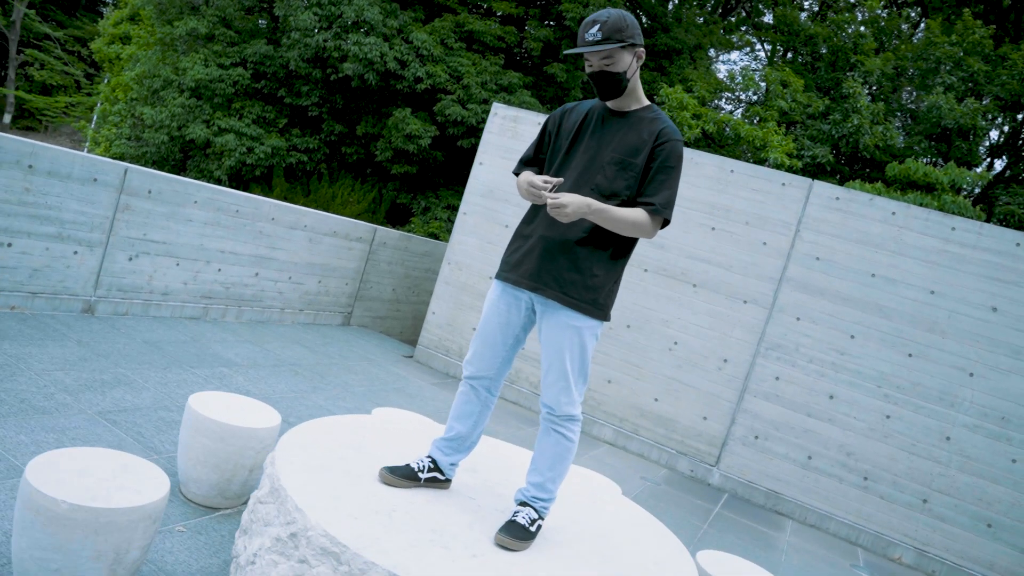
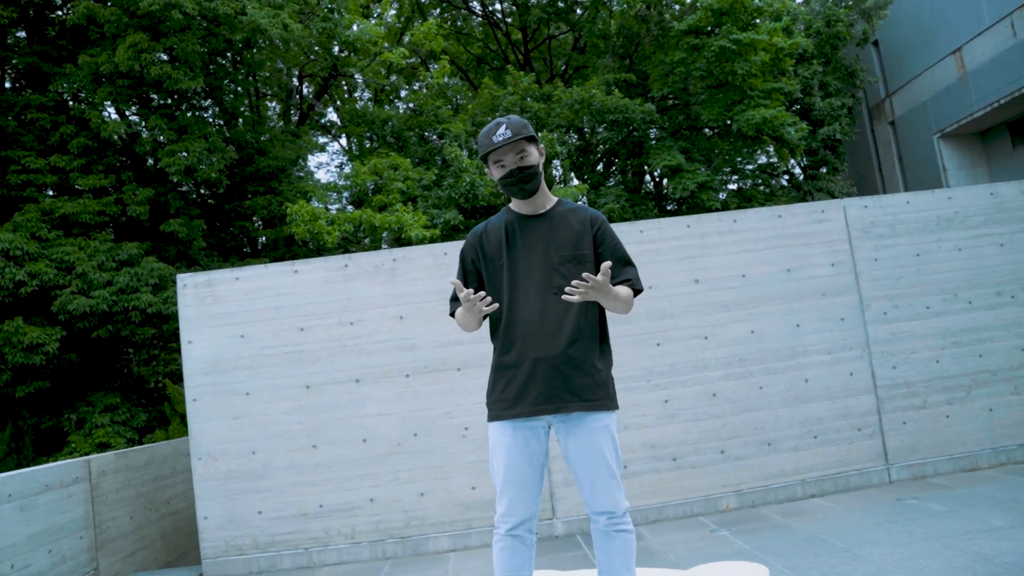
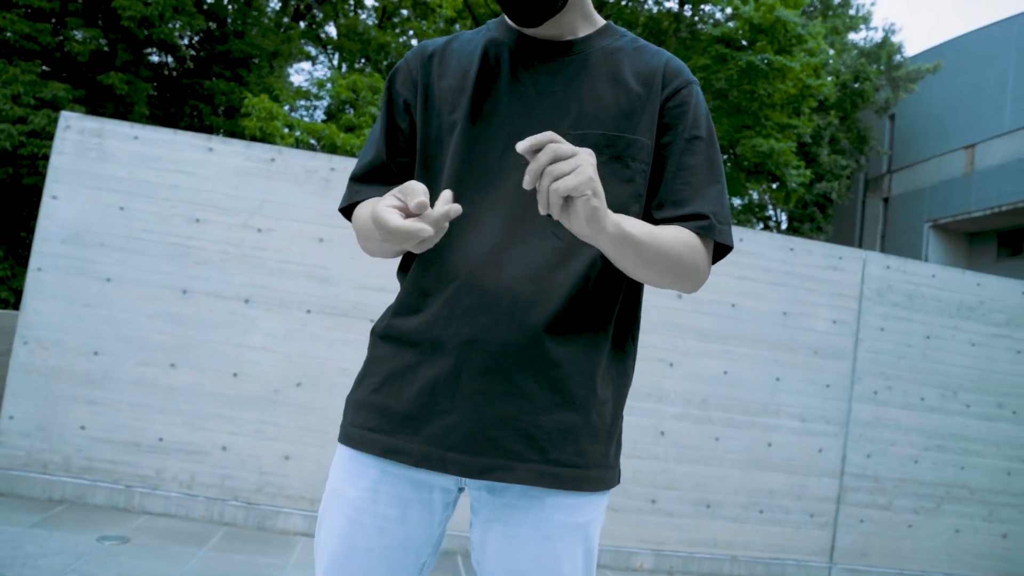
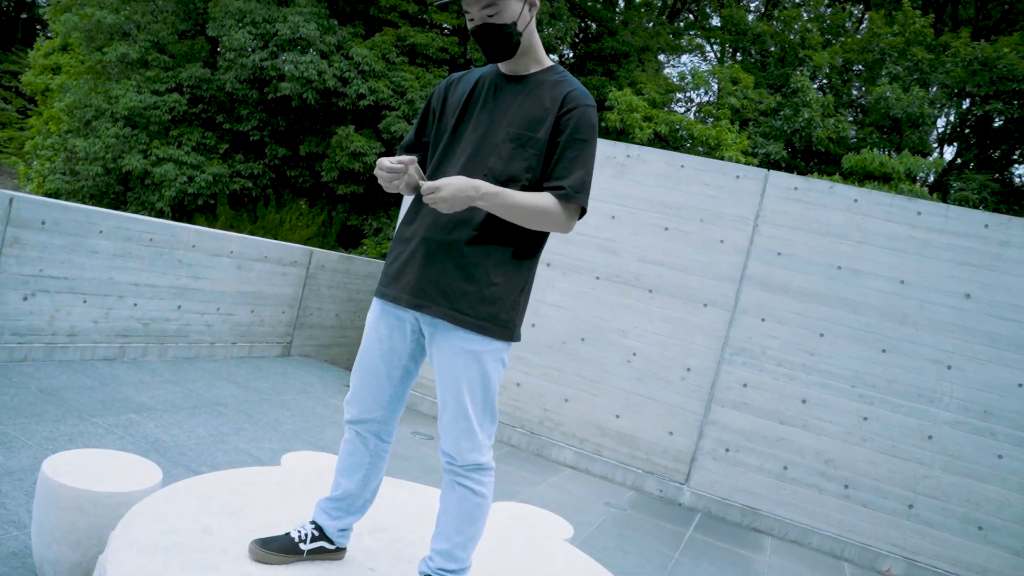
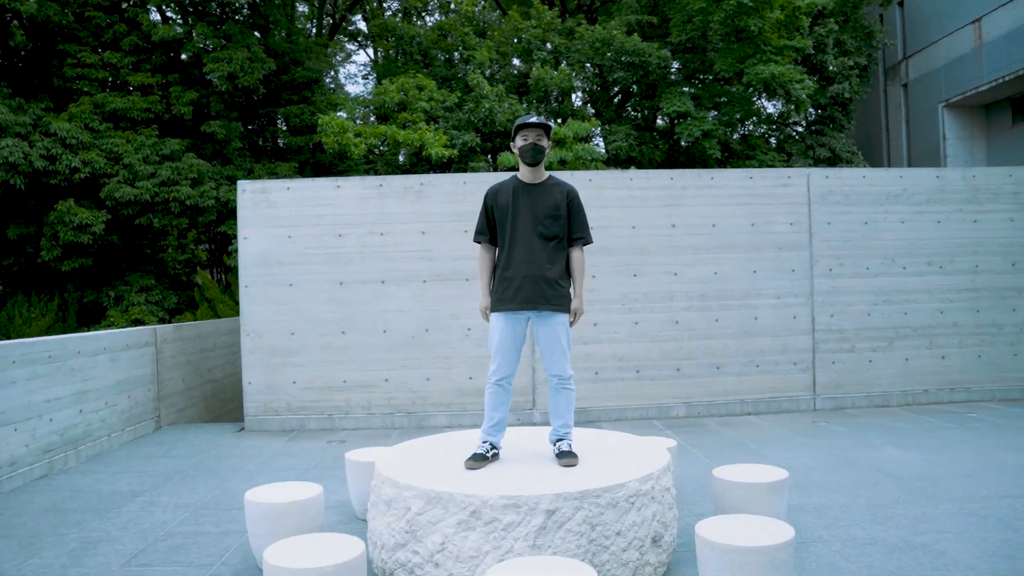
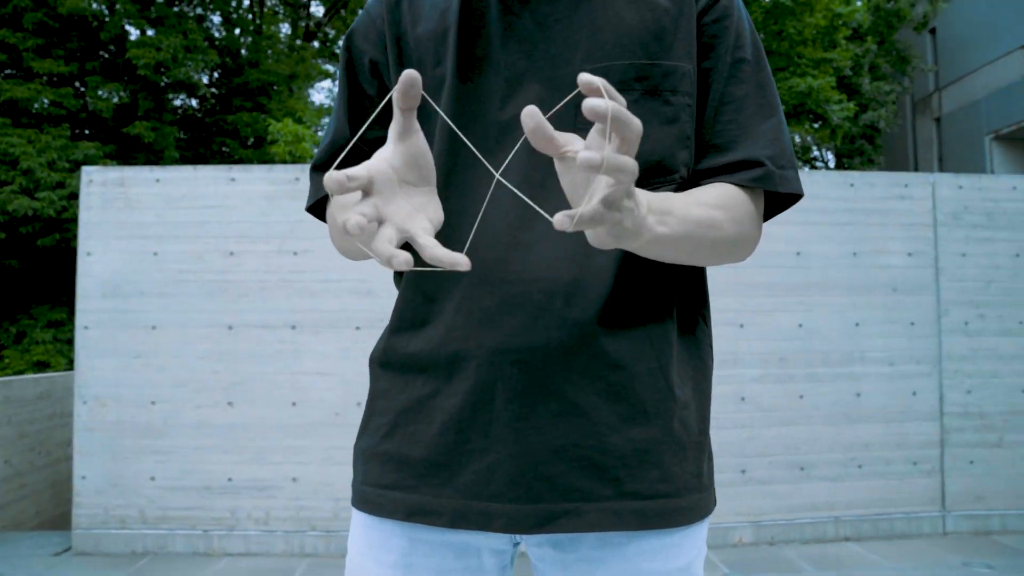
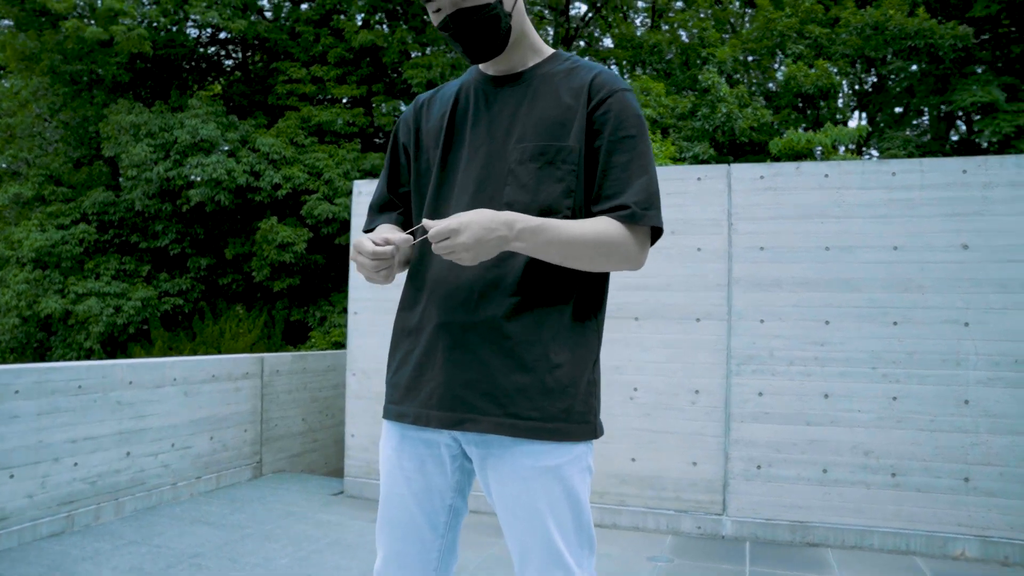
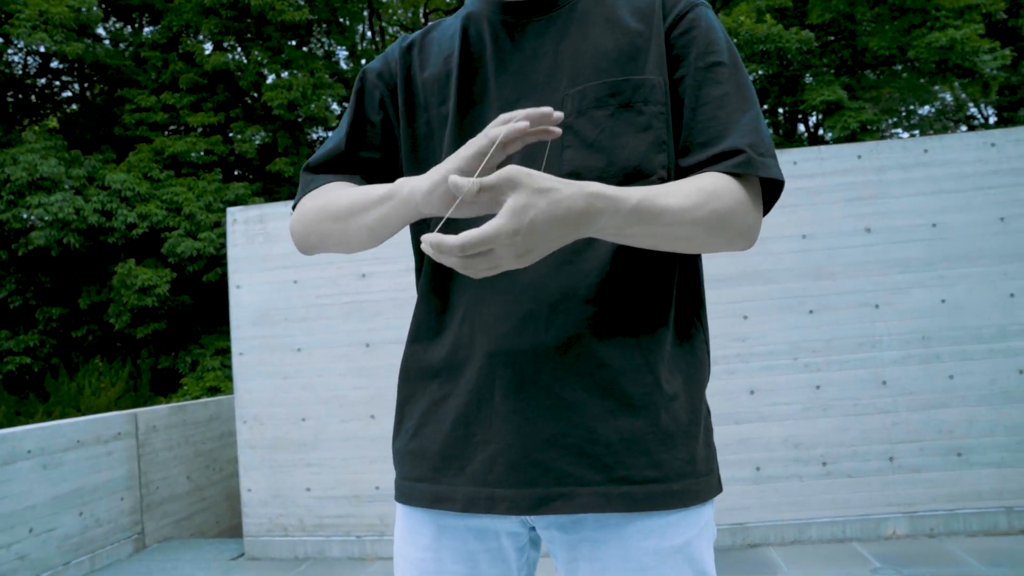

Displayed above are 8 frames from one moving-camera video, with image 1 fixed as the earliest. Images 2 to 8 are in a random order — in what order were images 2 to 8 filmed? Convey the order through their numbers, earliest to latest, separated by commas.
4, 7, 8, 6, 3, 2, 5
